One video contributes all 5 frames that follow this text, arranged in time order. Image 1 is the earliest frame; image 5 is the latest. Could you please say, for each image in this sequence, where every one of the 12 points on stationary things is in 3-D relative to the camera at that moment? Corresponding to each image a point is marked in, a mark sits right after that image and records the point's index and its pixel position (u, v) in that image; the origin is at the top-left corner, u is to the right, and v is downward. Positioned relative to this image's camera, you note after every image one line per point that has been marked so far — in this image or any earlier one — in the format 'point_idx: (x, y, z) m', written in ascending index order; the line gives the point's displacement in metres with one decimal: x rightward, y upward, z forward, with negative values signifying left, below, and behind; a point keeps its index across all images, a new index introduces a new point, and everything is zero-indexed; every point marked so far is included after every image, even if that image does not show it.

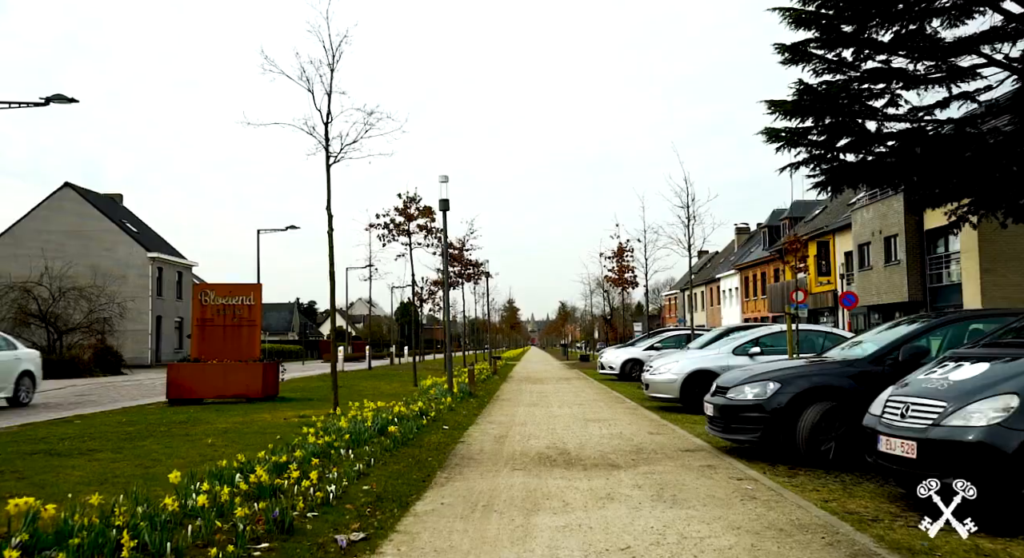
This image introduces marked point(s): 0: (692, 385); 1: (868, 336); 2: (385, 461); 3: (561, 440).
0: (+3.5, -2.0, +13.8) m
1: (+4.6, -0.8, +9.3) m
2: (-1.4, -2.0, +7.9) m
3: (+0.7, -2.2, +9.9) m
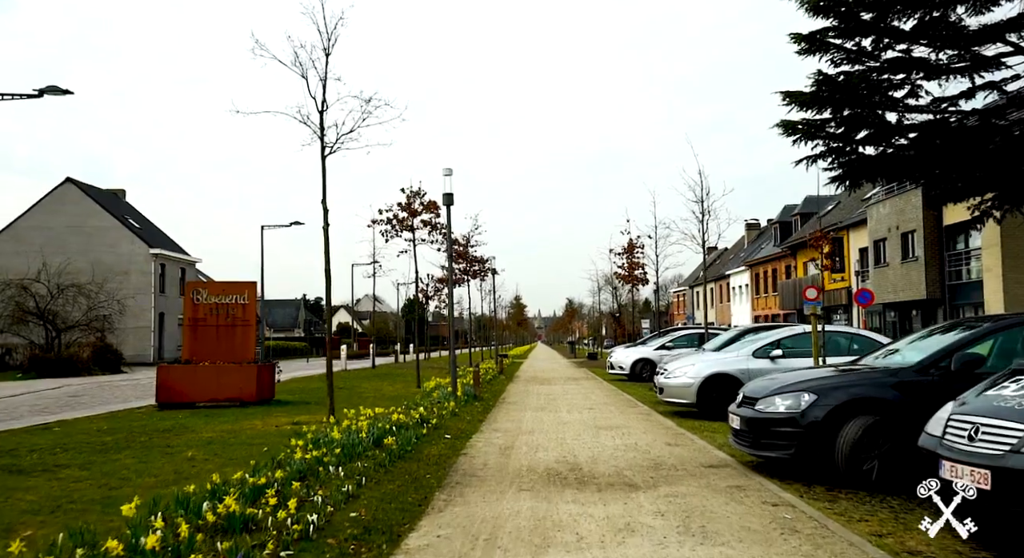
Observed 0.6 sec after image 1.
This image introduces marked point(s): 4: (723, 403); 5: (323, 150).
0: (+3.6, -2.0, +13.1) m
1: (+4.7, -0.8, +8.5) m
2: (-1.3, -2.0, +7.2) m
3: (+0.8, -2.2, +9.1) m
4: (+3.8, -2.3, +13.0) m
5: (-3.2, +2.2, +12.2) m
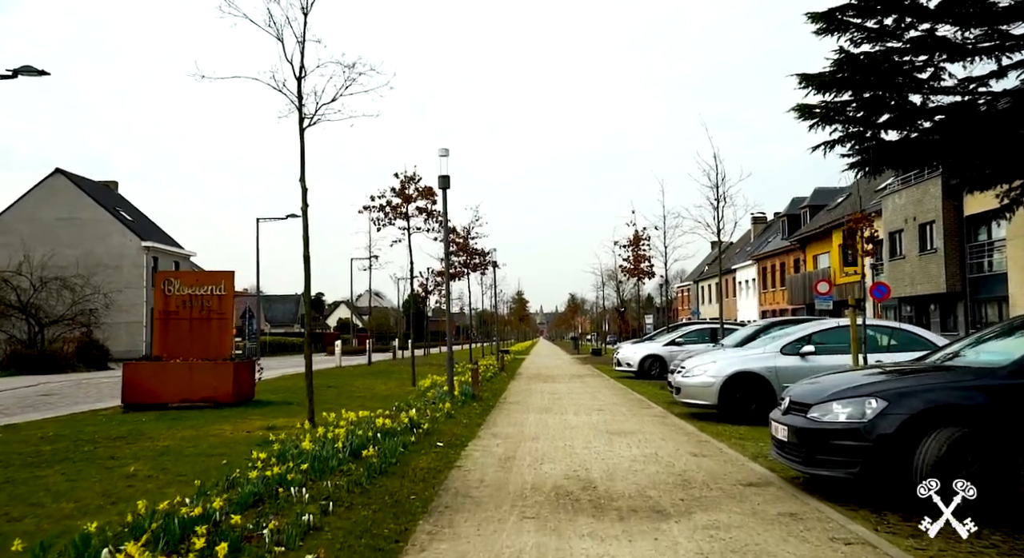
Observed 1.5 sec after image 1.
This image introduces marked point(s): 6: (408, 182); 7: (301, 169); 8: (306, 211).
0: (+3.6, -1.8, +11.8) m
1: (+4.7, -0.6, +7.2) m
2: (-1.3, -1.9, +5.9) m
3: (+0.8, -2.0, +7.9) m
4: (+3.8, -2.1, +11.7) m
5: (-3.2, +2.4, +10.9) m
6: (-2.8, +2.6, +19.1) m
7: (-3.2, +1.6, +10.7) m
8: (-3.0, +1.0, +10.5) m
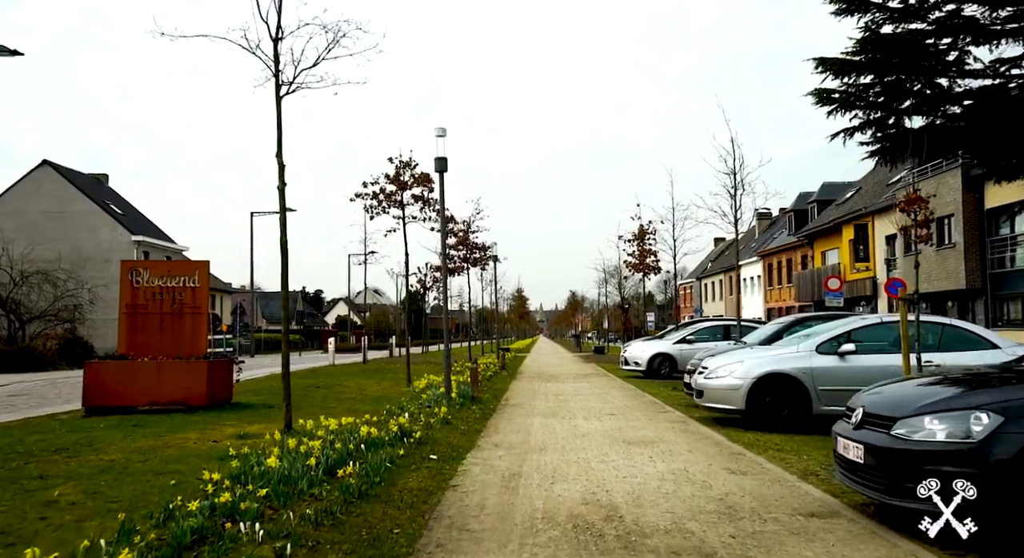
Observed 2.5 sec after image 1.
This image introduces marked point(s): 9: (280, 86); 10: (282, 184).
0: (+3.7, -1.7, +10.5) m
1: (+4.7, -0.5, +6.0) m
2: (-1.3, -1.7, +4.7) m
3: (+0.8, -1.9, +6.6) m
4: (+3.9, -1.9, +10.5) m
5: (-3.1, +2.5, +9.7) m
6: (-2.7, +2.8, +17.9) m
7: (-3.1, +1.8, +9.5) m
8: (-3.0, +1.2, +9.3) m
9: (-3.1, +2.6, +9.6) m
10: (-3.0, +1.2, +9.3) m
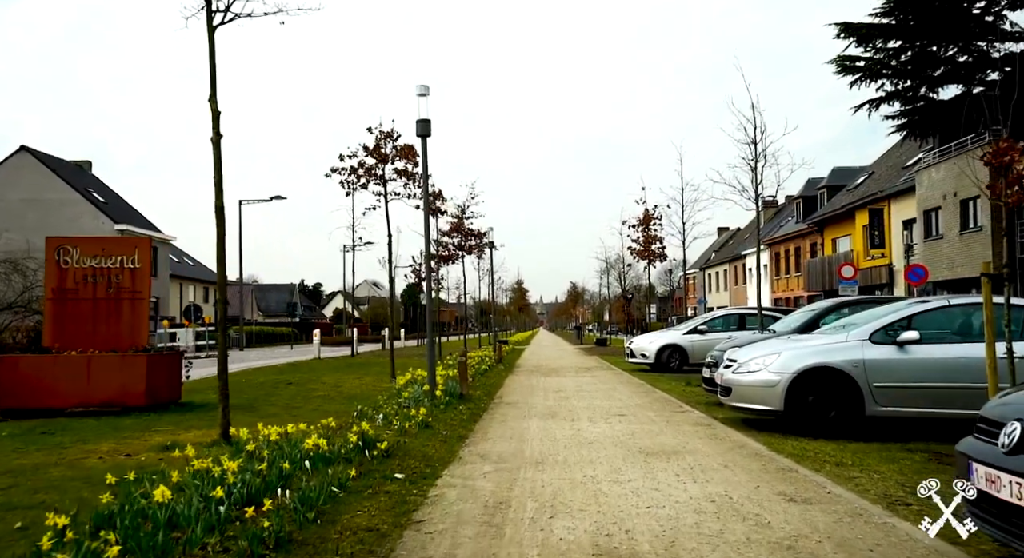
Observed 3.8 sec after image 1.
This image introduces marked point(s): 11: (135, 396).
0: (+3.6, -1.4, +8.8) m
1: (+4.6, -0.2, +4.2) m
2: (-1.4, -1.5, +2.9) m
3: (+0.7, -1.6, +4.9) m
4: (+3.8, -1.6, +8.7) m
5: (-3.3, +2.8, +7.9) m
6: (-2.8, +3.1, +16.1) m
7: (-3.2, +2.1, +7.7) m
8: (-3.1, +1.4, +7.5) m
9: (-3.2, +2.9, +7.8) m
10: (-3.1, +1.5, +7.5) m
11: (-5.2, -1.7, +10.0) m
